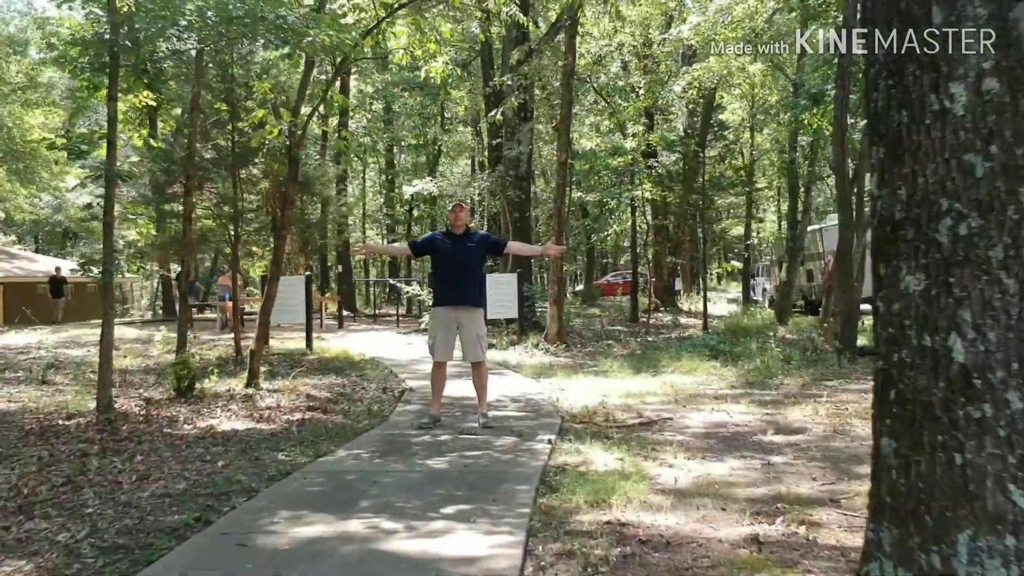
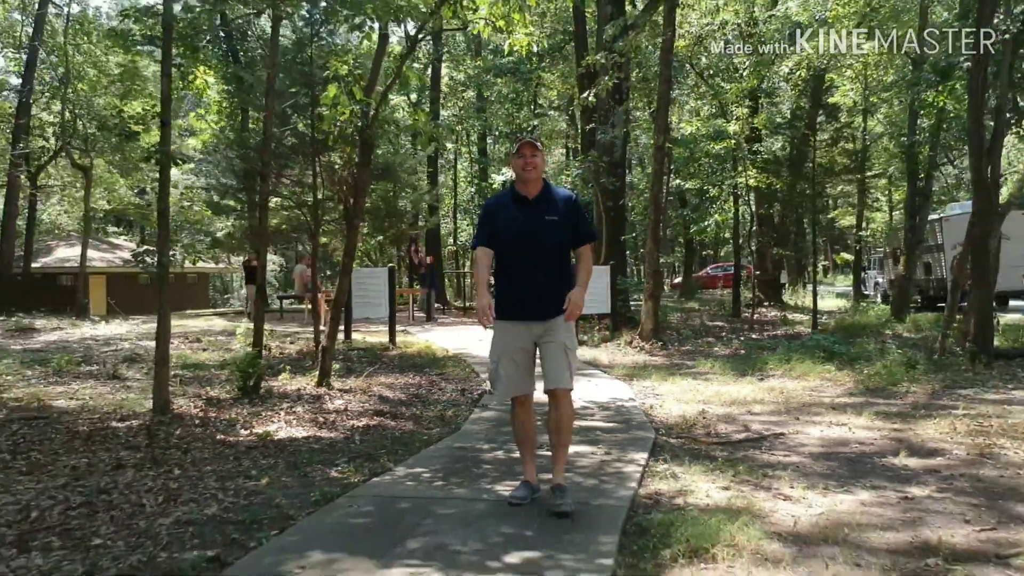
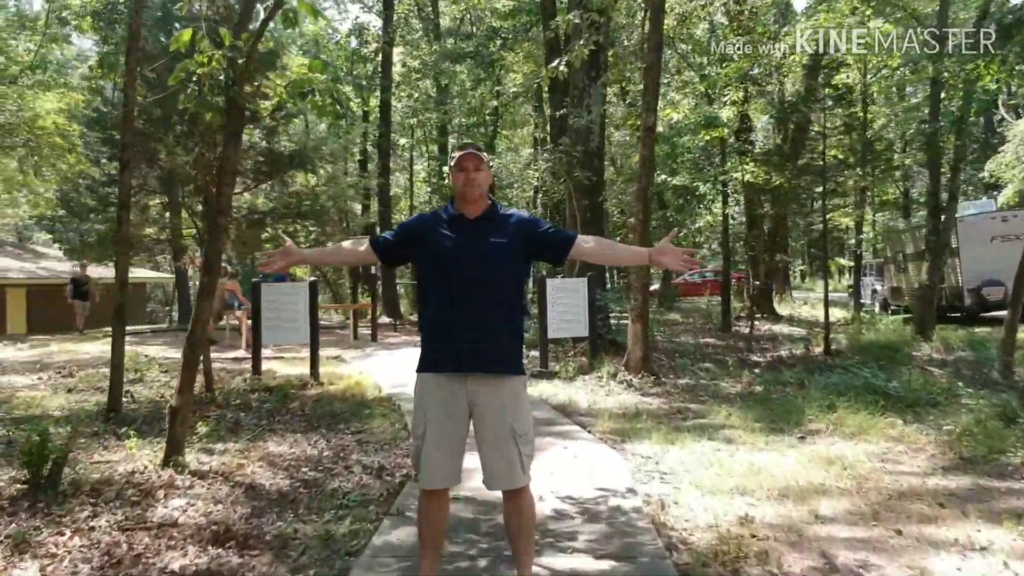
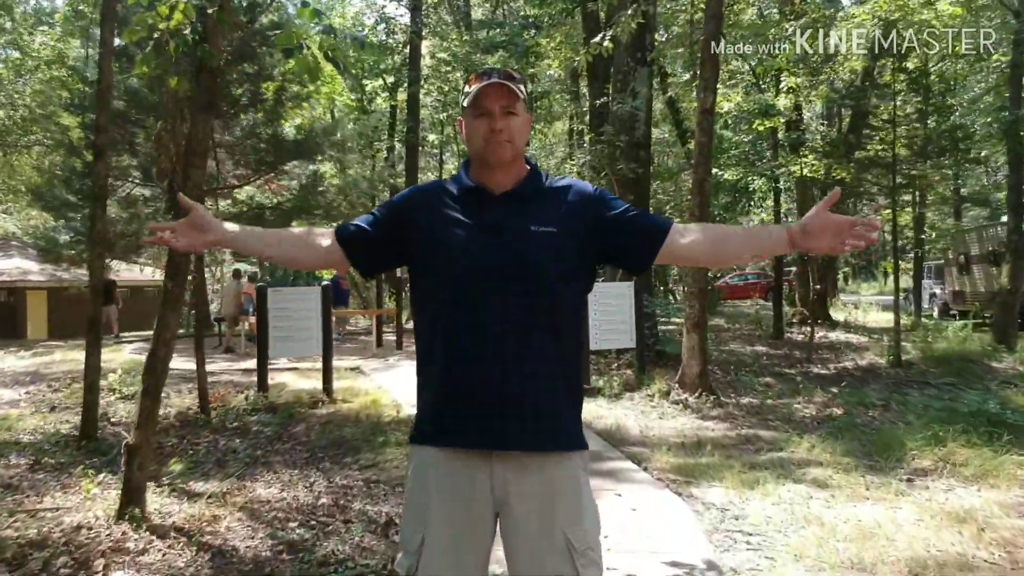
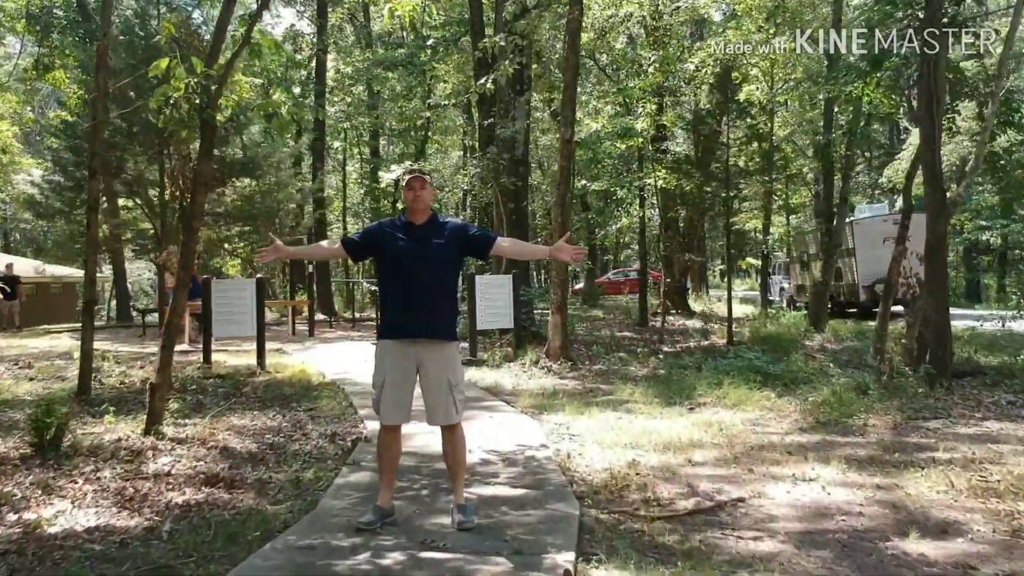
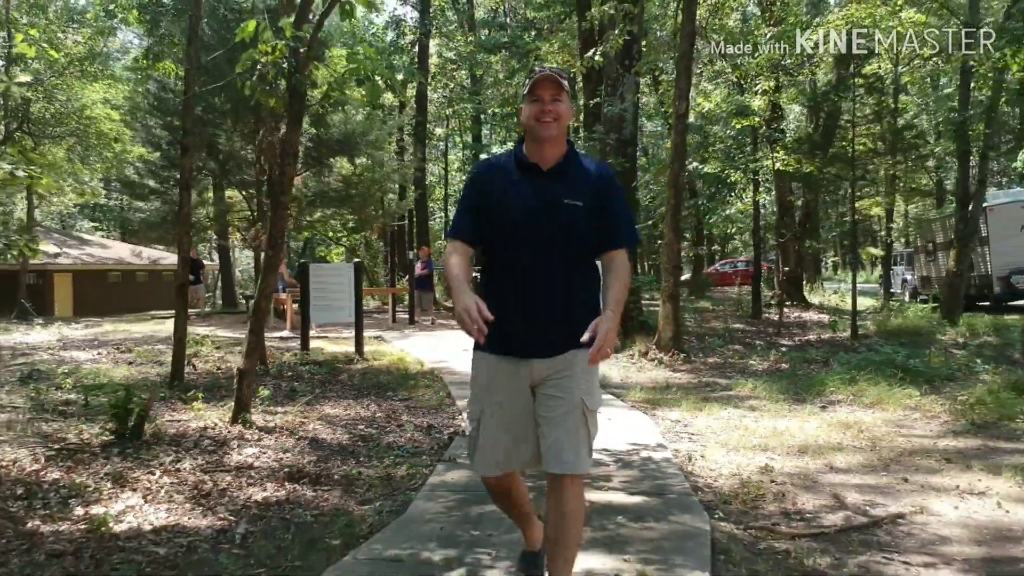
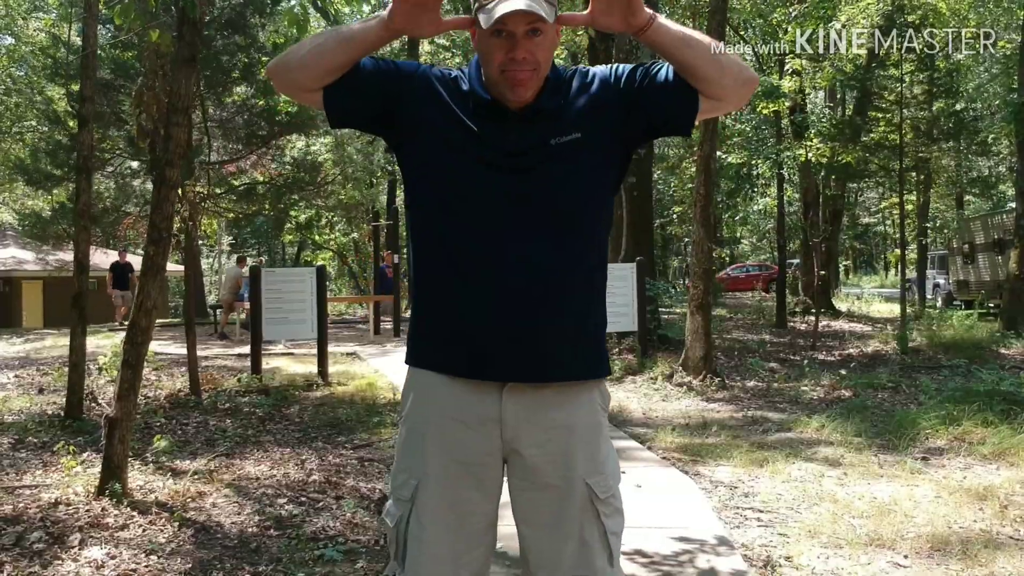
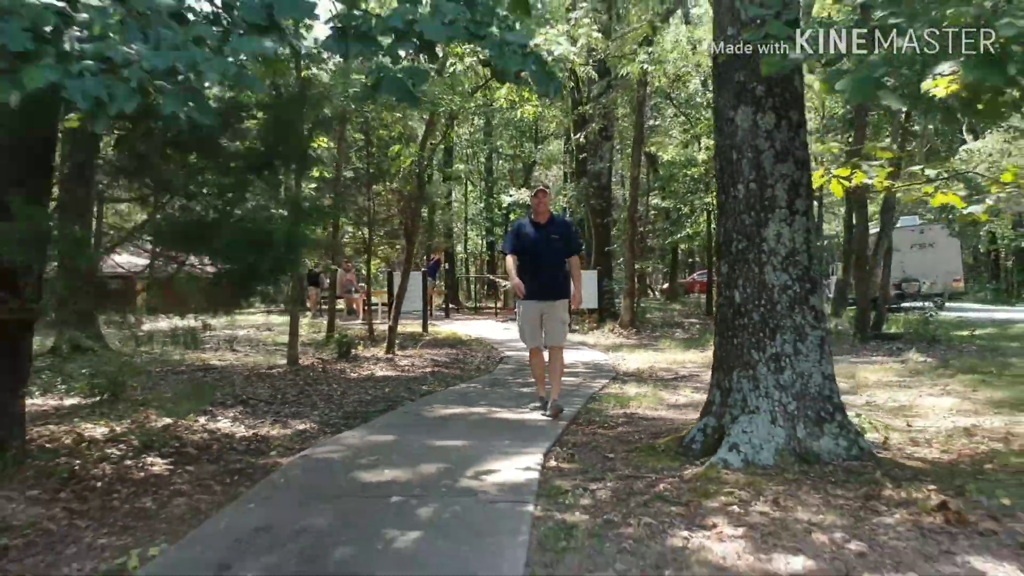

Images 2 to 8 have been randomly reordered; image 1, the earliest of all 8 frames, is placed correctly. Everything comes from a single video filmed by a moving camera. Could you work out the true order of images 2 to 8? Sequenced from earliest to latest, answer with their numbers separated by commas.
5, 3, 4, 7, 6, 2, 8
